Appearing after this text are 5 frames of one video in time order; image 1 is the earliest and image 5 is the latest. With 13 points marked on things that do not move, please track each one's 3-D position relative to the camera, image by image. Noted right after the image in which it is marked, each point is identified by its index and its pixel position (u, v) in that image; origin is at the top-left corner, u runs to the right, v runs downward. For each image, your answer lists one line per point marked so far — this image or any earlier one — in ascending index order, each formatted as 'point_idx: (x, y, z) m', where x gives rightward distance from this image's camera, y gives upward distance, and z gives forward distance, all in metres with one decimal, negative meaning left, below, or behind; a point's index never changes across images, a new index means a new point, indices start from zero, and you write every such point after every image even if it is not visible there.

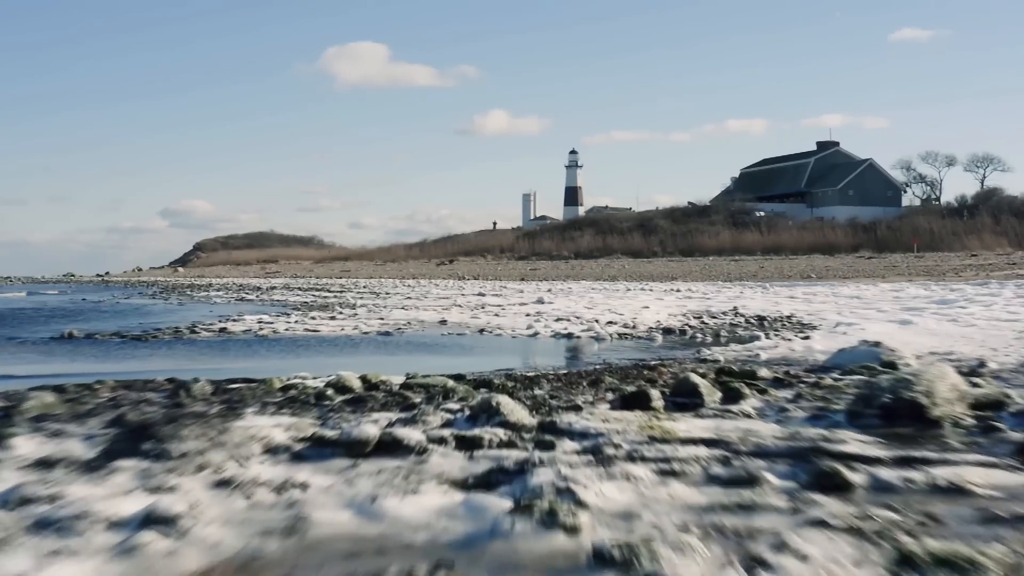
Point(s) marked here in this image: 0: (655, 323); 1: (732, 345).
0: (+1.4, -0.3, +7.3) m
1: (+1.5, -0.4, +5.0) m
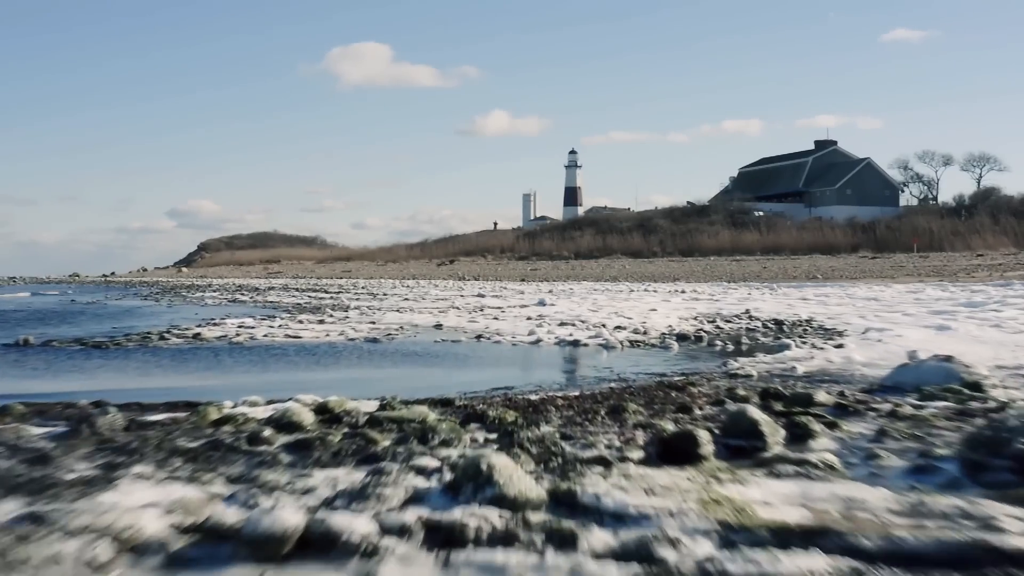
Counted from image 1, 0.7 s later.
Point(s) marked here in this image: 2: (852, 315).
0: (+1.4, -0.4, +6.7) m
1: (+1.5, -0.4, +4.5) m
2: (+3.6, -0.3, +8.2) m
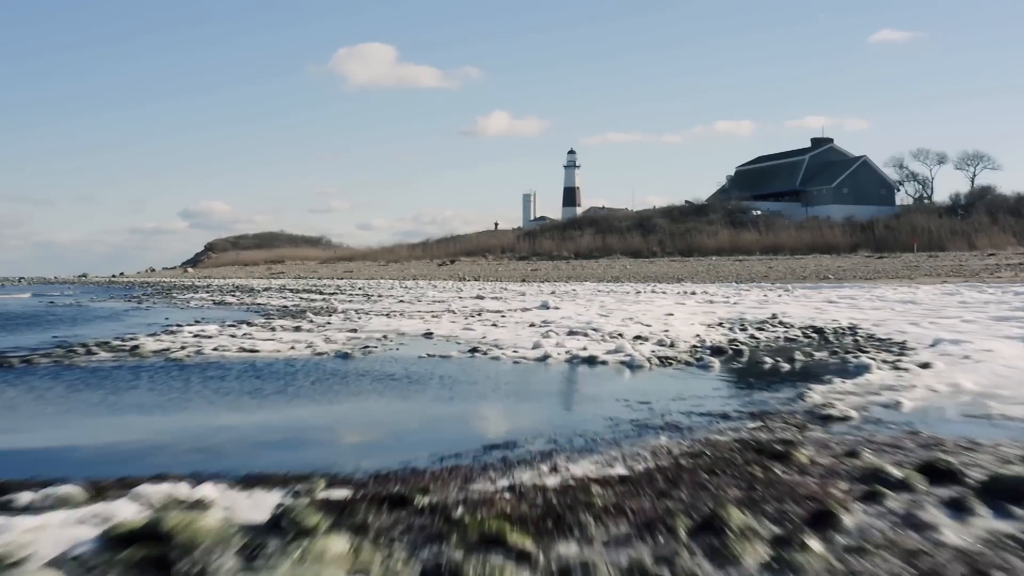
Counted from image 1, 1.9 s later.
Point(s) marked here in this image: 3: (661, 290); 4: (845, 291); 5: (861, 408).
0: (+1.4, -0.4, +5.7) m
1: (+1.5, -0.4, +3.5) m
2: (+3.6, -0.3, +7.2) m
3: (+3.3, -0.1, +17.4) m
4: (+6.2, -0.1, +14.5) m
5: (+1.2, -0.4, +2.7) m
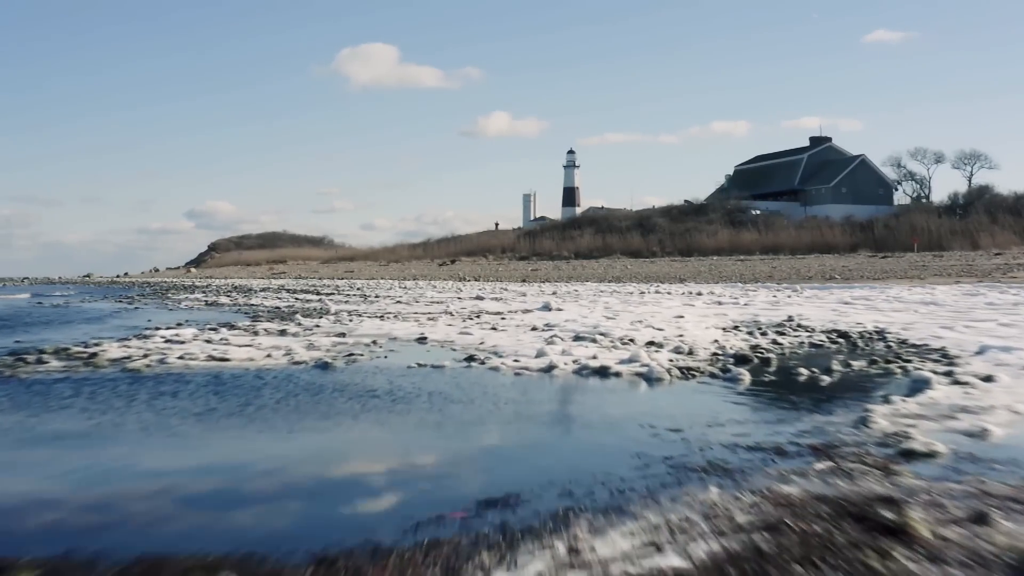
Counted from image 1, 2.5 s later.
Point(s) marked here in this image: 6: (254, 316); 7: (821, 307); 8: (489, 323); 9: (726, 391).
0: (+1.4, -0.4, +5.2) m
1: (+1.5, -0.4, +3.0) m
2: (+3.6, -0.3, +6.7) m
3: (+3.4, -0.1, +16.9) m
4: (+6.2, -0.1, +14.0) m
5: (+1.2, -0.4, +2.2) m
6: (-3.5, -0.4, +10.6) m
7: (+4.2, -0.2, +10.3) m
8: (-0.2, -0.4, +8.0) m
9: (+0.9, -0.4, +3.4) m
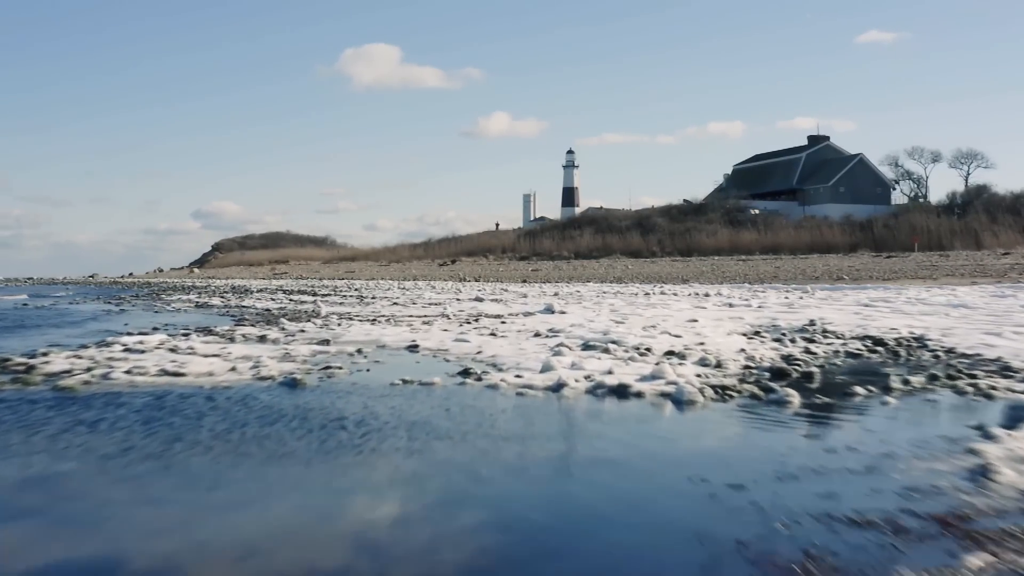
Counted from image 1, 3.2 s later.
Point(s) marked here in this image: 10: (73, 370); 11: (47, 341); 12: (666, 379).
0: (+1.4, -0.4, +4.6) m
1: (+1.5, -0.4, +2.4) m
2: (+3.6, -0.3, +6.1) m
3: (+3.4, -0.1, +16.3) m
4: (+6.2, -0.1, +13.4) m
5: (+1.2, -0.4, +1.6) m
6: (-3.5, -0.4, +10.0) m
7: (+4.2, -0.3, +9.7) m
8: (-0.2, -0.4, +7.4) m
9: (+0.9, -0.5, +2.8) m
10: (-2.2, -0.4, +3.9) m
11: (-3.9, -0.4, +6.5) m
12: (+0.7, -0.4, +3.4) m
